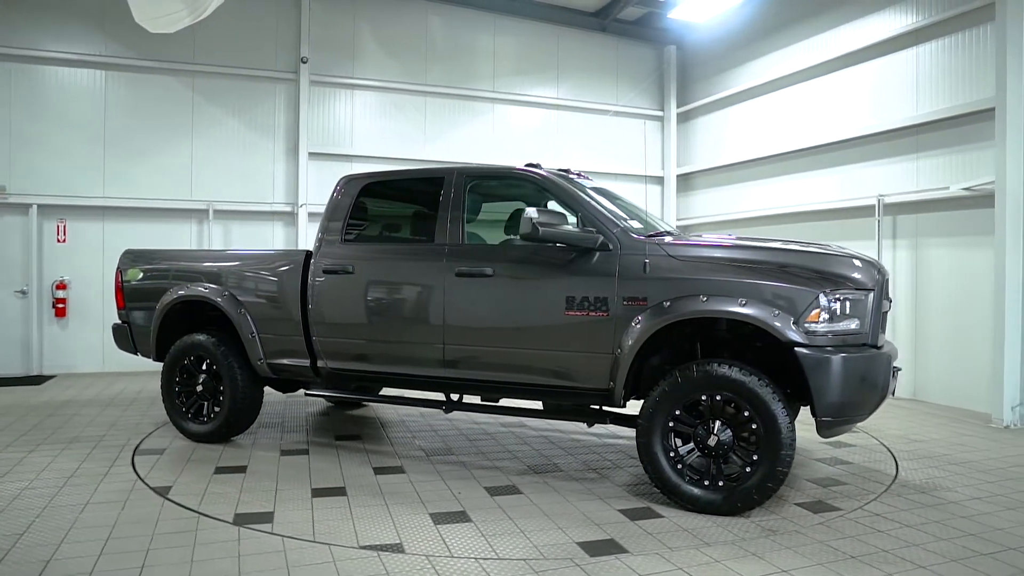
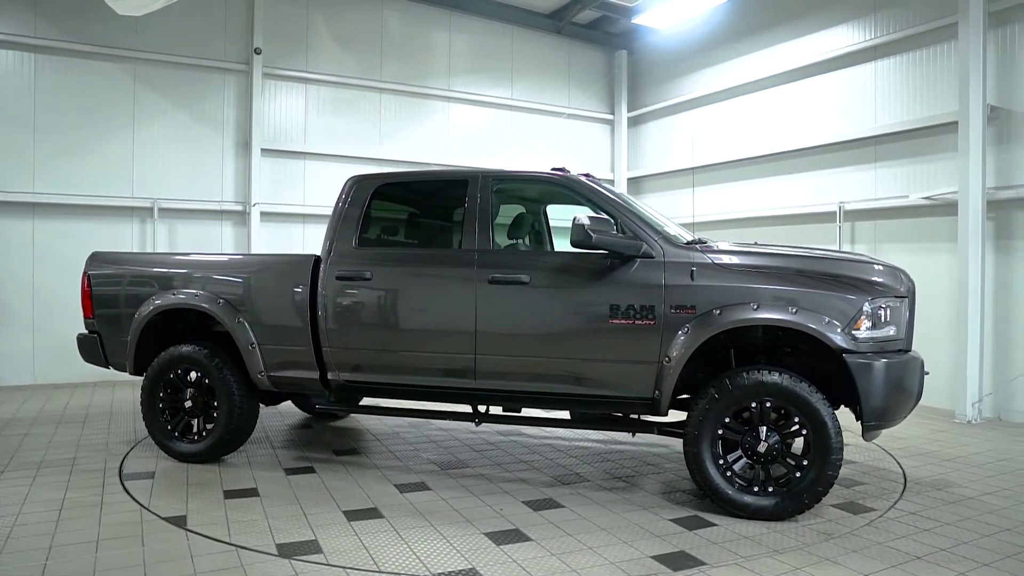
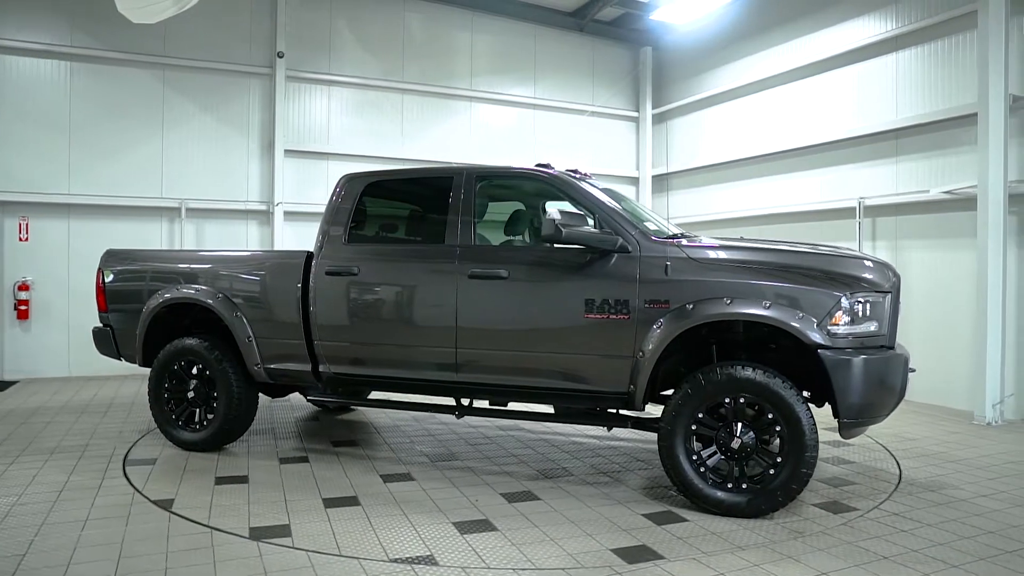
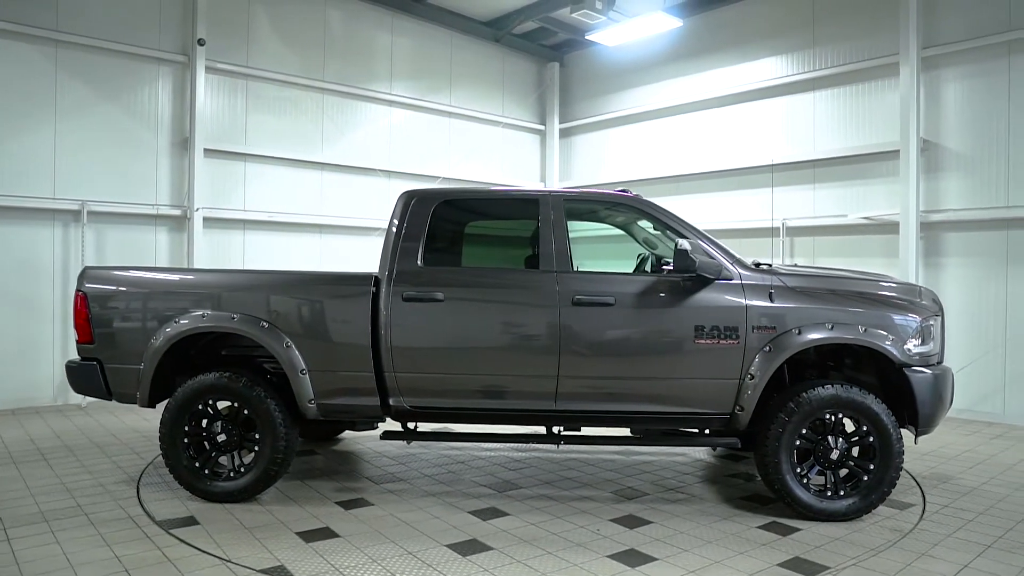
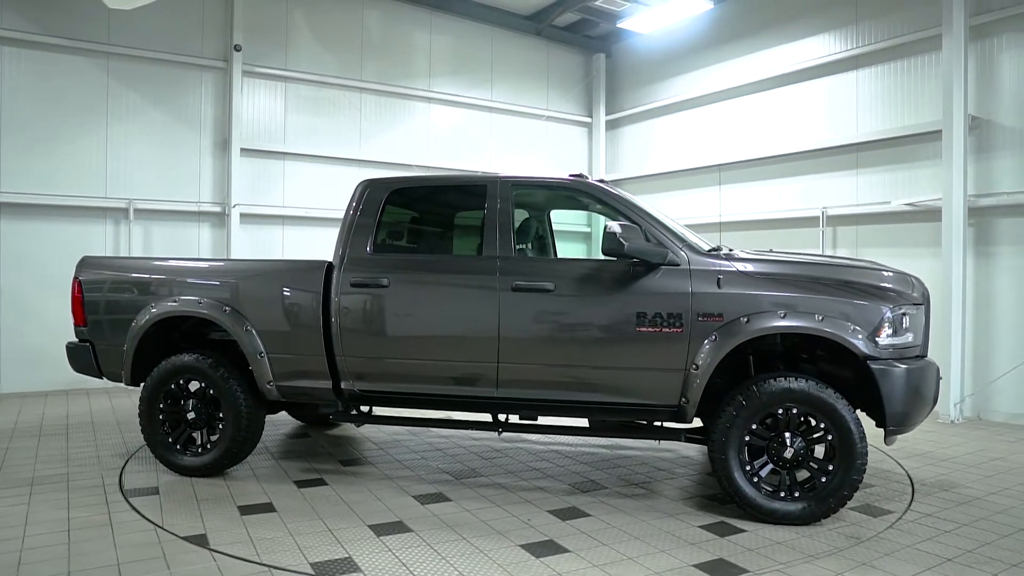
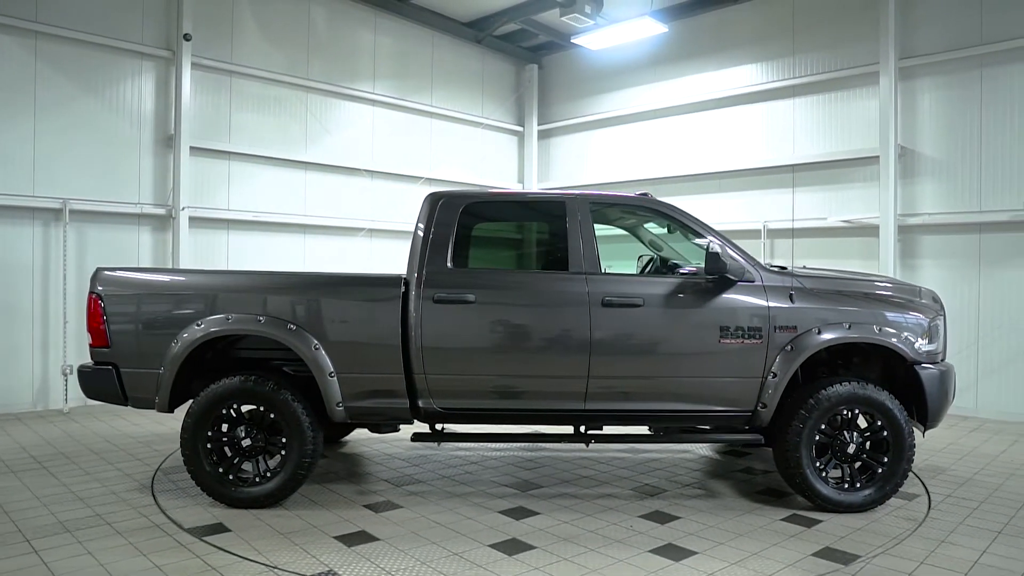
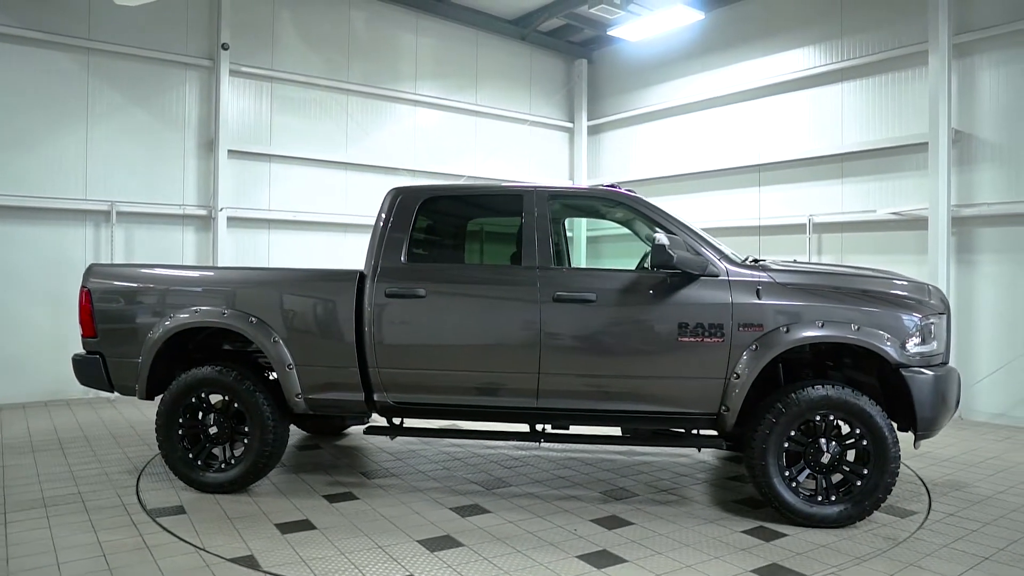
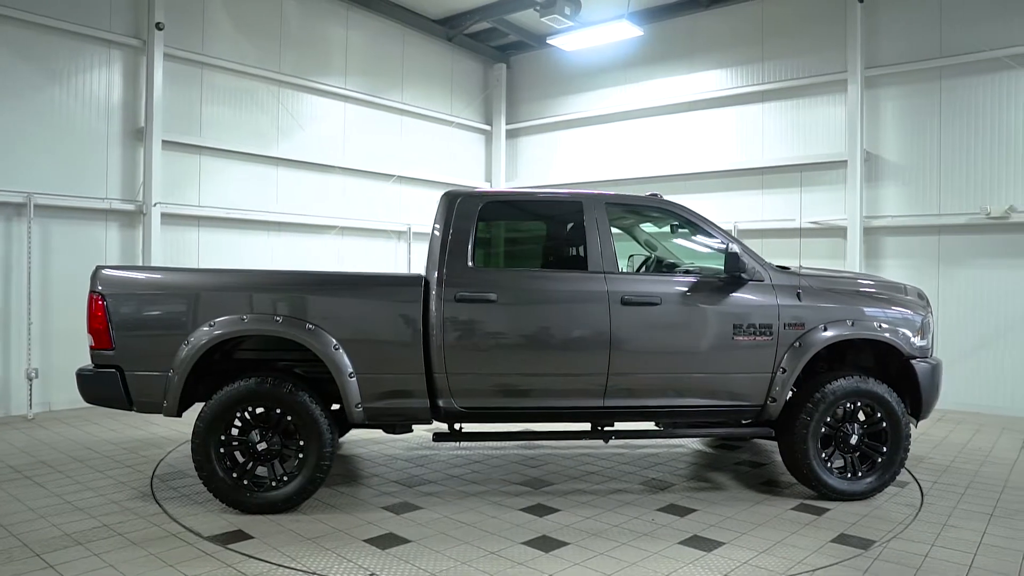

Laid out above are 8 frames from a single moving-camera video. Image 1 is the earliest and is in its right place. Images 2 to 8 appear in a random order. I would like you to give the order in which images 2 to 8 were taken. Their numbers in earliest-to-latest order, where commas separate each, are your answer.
3, 2, 5, 7, 4, 6, 8
